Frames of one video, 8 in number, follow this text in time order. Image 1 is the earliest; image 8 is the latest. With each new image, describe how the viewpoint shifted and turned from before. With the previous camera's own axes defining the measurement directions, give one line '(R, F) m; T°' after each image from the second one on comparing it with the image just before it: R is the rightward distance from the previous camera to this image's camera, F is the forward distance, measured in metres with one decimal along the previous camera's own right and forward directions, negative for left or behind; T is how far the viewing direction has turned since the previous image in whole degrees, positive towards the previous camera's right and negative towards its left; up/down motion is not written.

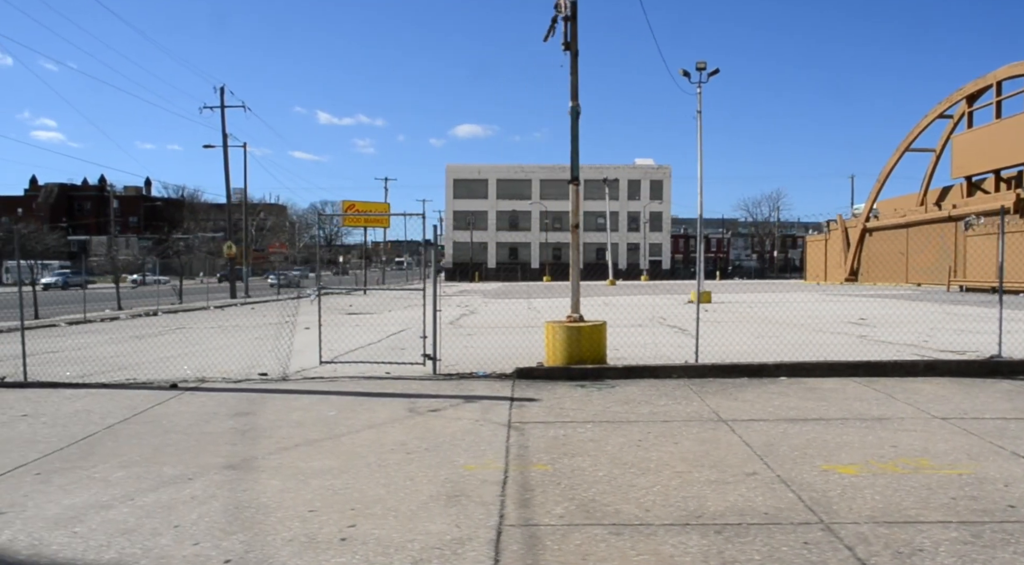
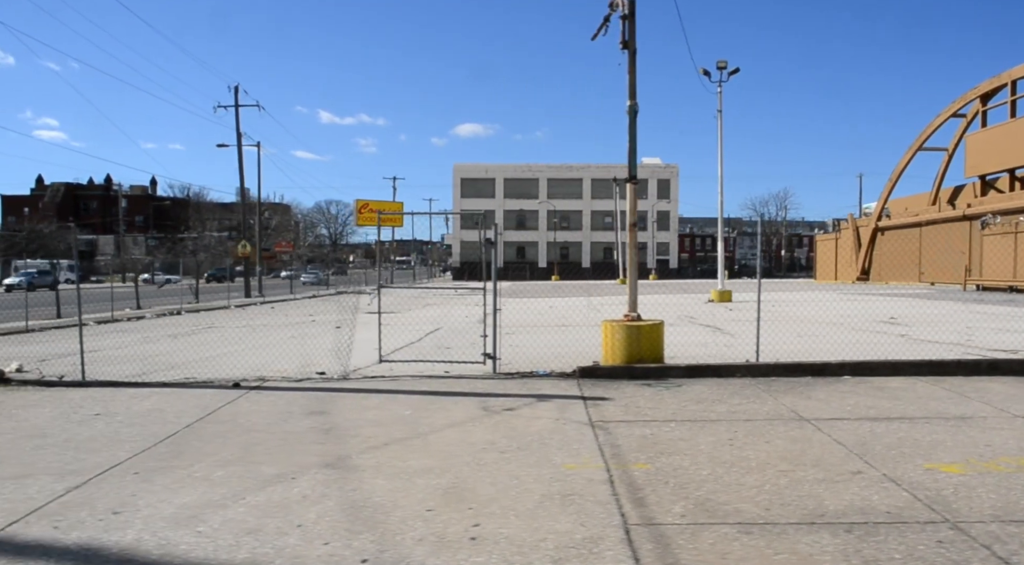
(-0.8, 0.0) m; 0°
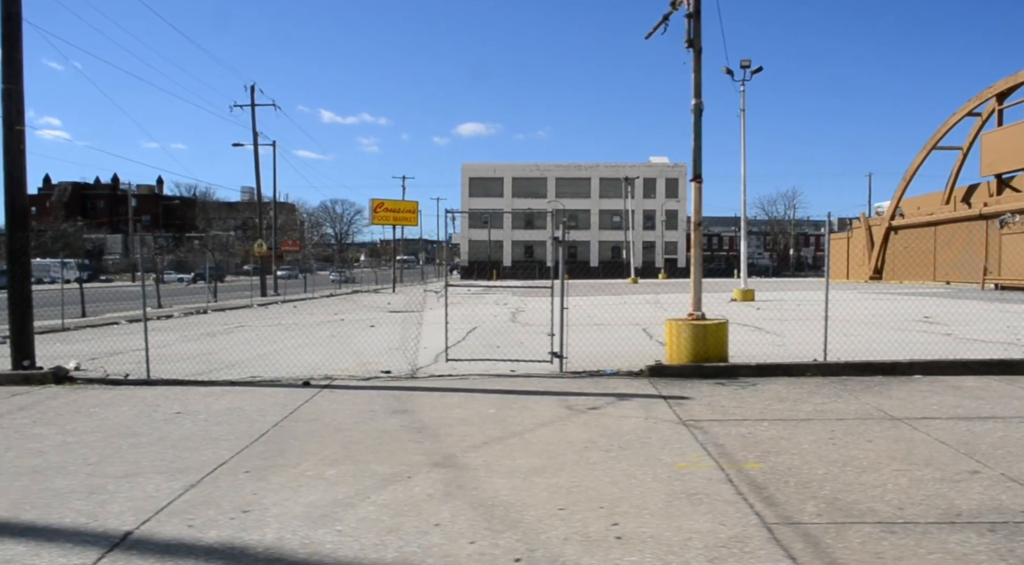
(-0.9, 0.0) m; 0°
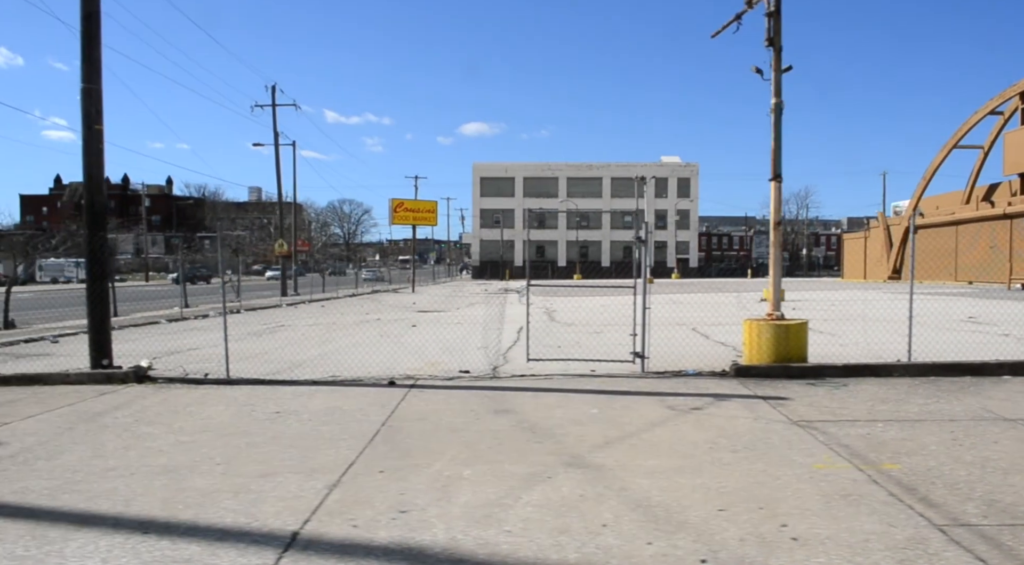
(-1.1, 0.0) m; 0°
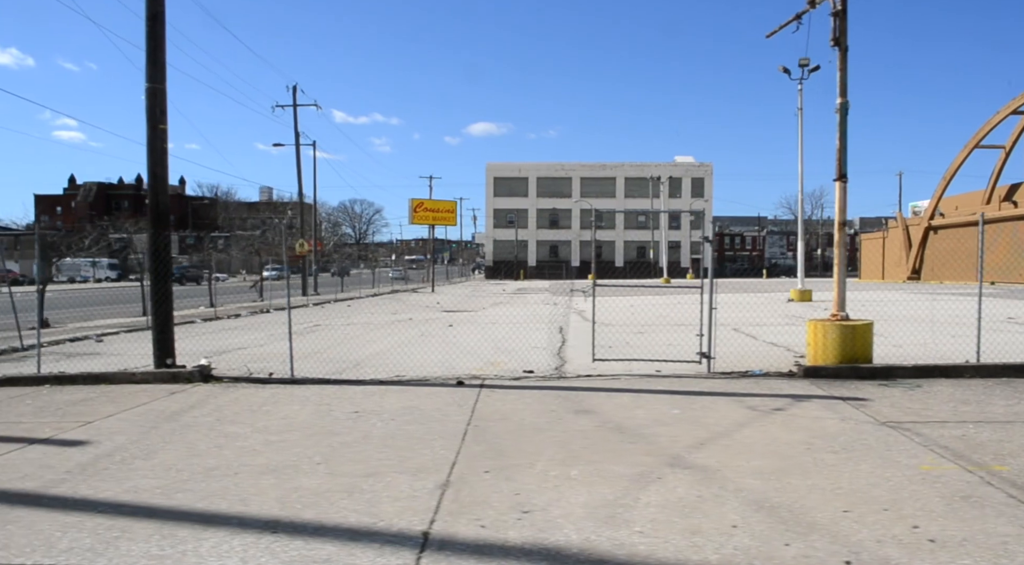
(-0.8, 0.0) m; -1°
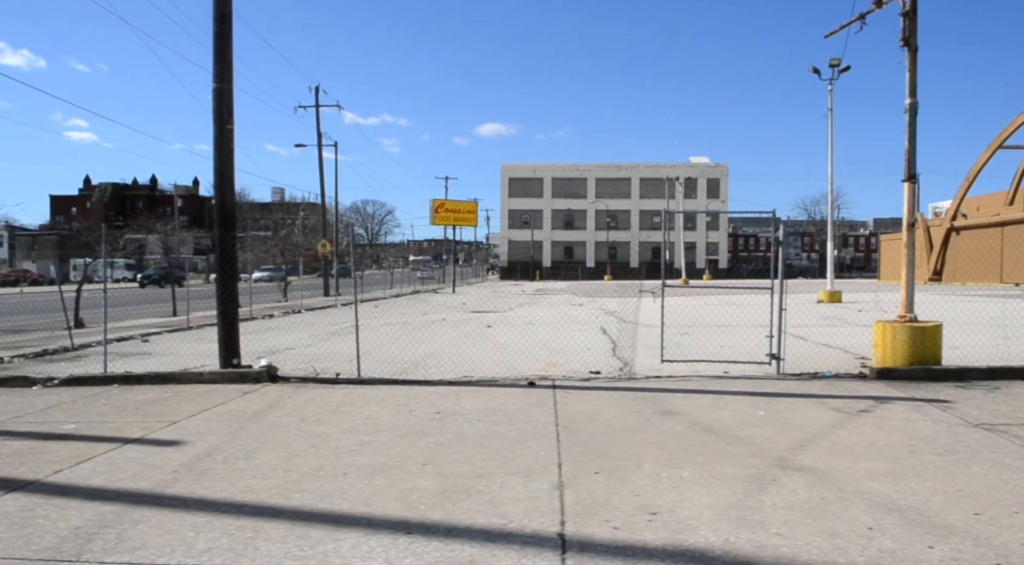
(-0.8, 0.0) m; -1°
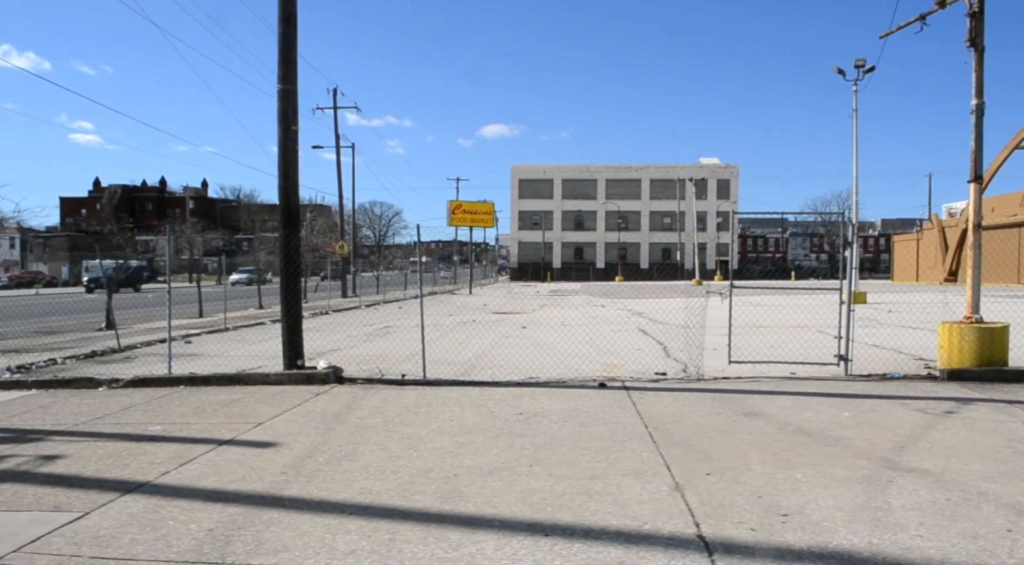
(-0.9, 0.0) m; 0°
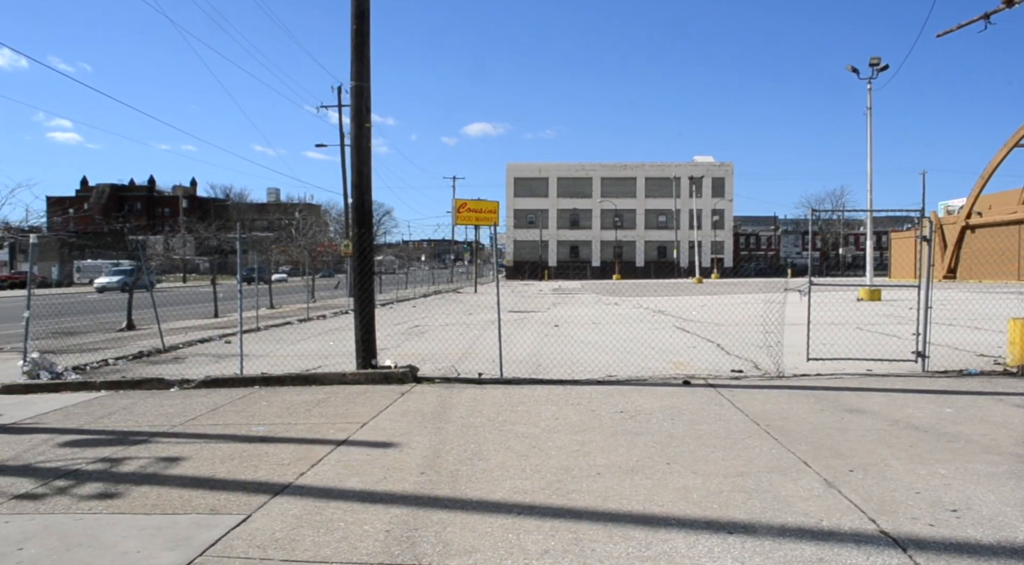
(-1.3, 0.0) m; +1°
